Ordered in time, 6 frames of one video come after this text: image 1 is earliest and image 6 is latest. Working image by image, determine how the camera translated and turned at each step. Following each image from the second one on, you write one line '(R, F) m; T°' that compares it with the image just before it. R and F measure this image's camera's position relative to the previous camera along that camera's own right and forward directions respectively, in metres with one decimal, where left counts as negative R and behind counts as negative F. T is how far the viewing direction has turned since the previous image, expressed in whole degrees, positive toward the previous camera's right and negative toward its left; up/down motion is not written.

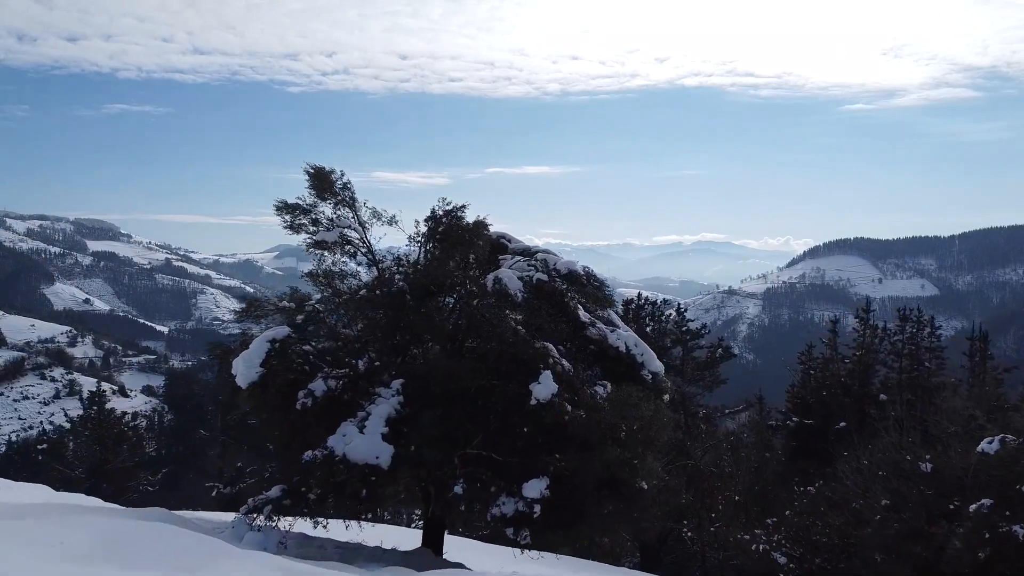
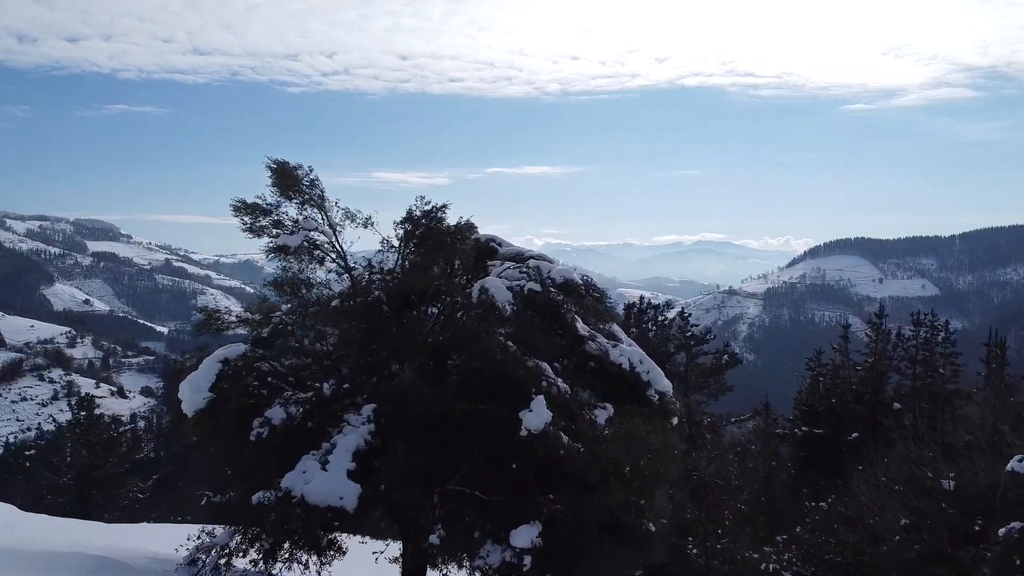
(+0.1, +0.6) m; 0°
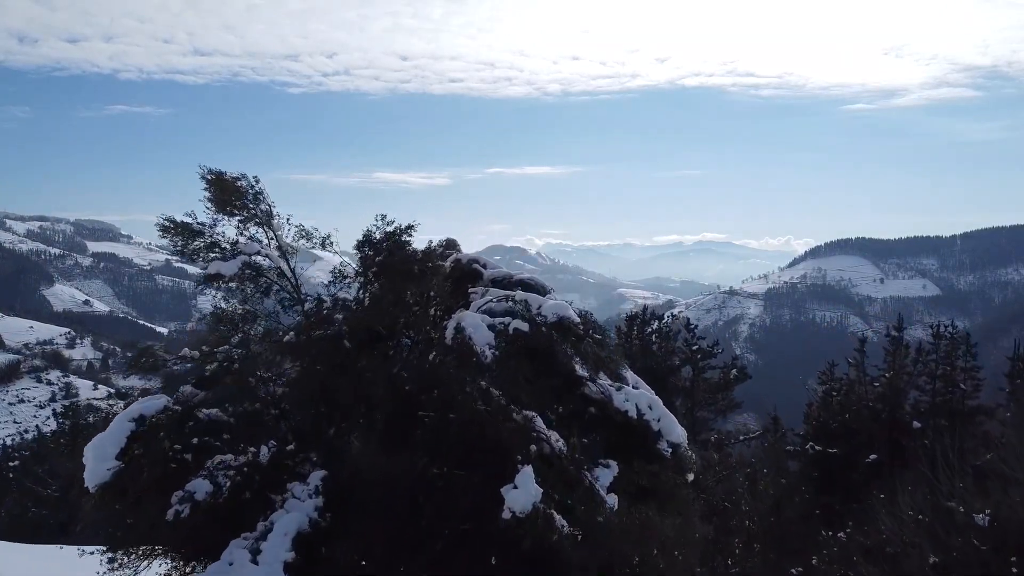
(+0.1, +0.8) m; 0°
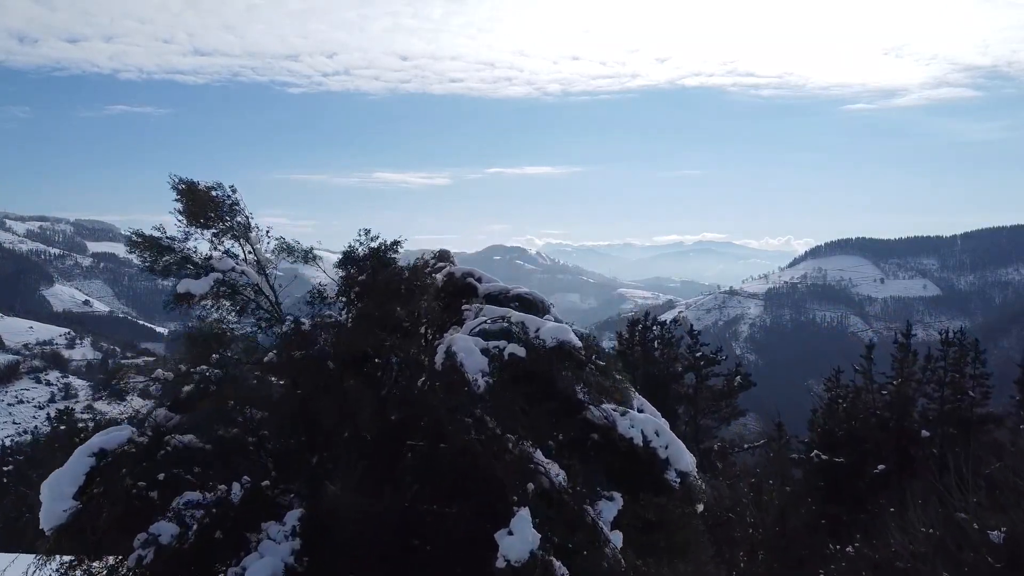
(0.0, +0.3) m; 0°
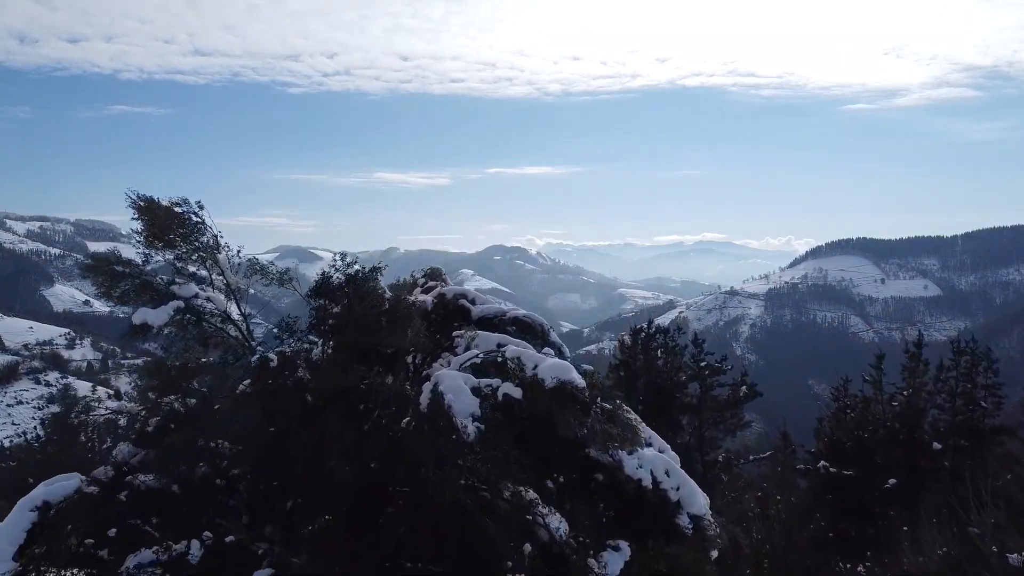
(0.0, +0.4) m; 0°
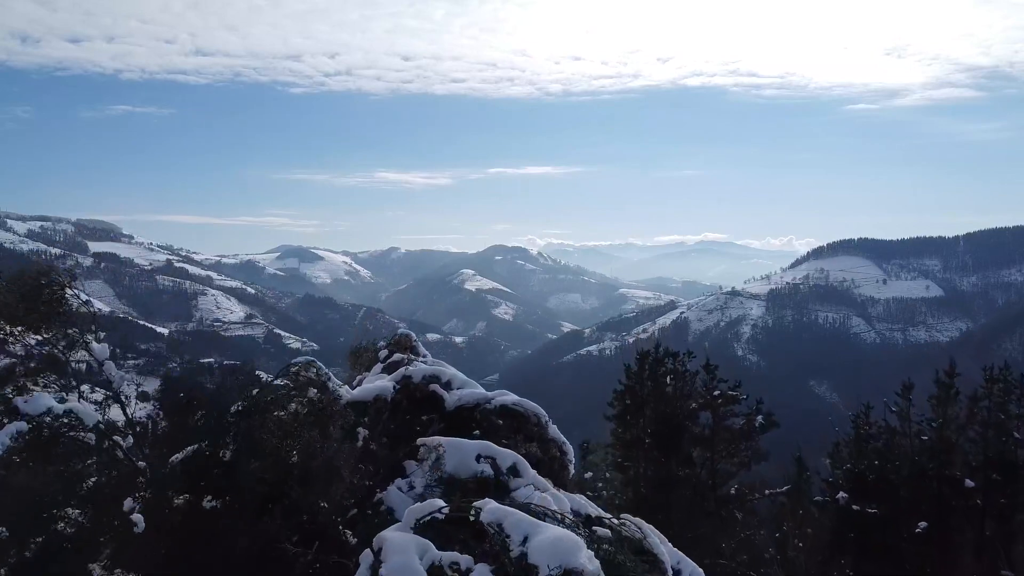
(0.0, +0.9) m; 0°
